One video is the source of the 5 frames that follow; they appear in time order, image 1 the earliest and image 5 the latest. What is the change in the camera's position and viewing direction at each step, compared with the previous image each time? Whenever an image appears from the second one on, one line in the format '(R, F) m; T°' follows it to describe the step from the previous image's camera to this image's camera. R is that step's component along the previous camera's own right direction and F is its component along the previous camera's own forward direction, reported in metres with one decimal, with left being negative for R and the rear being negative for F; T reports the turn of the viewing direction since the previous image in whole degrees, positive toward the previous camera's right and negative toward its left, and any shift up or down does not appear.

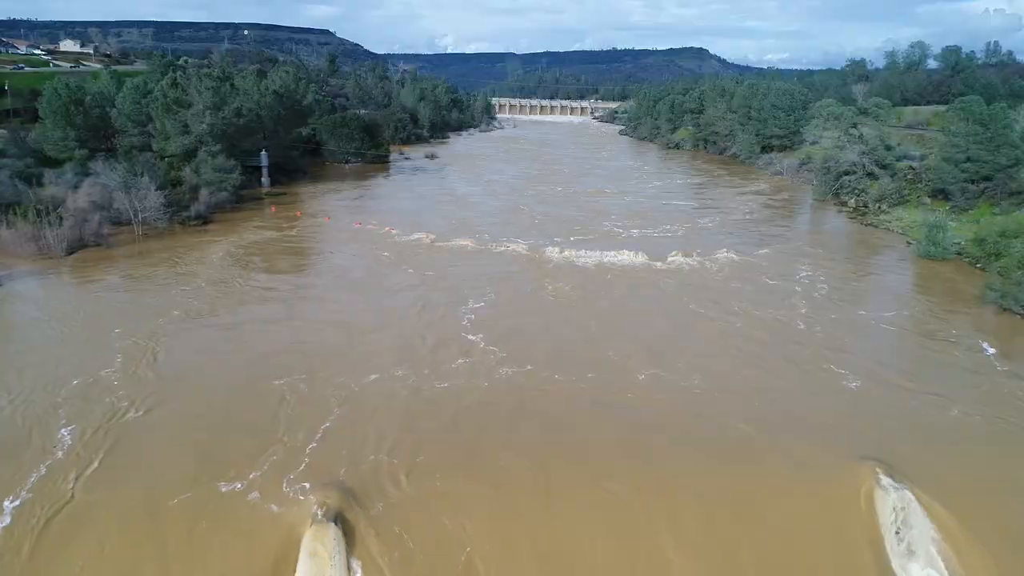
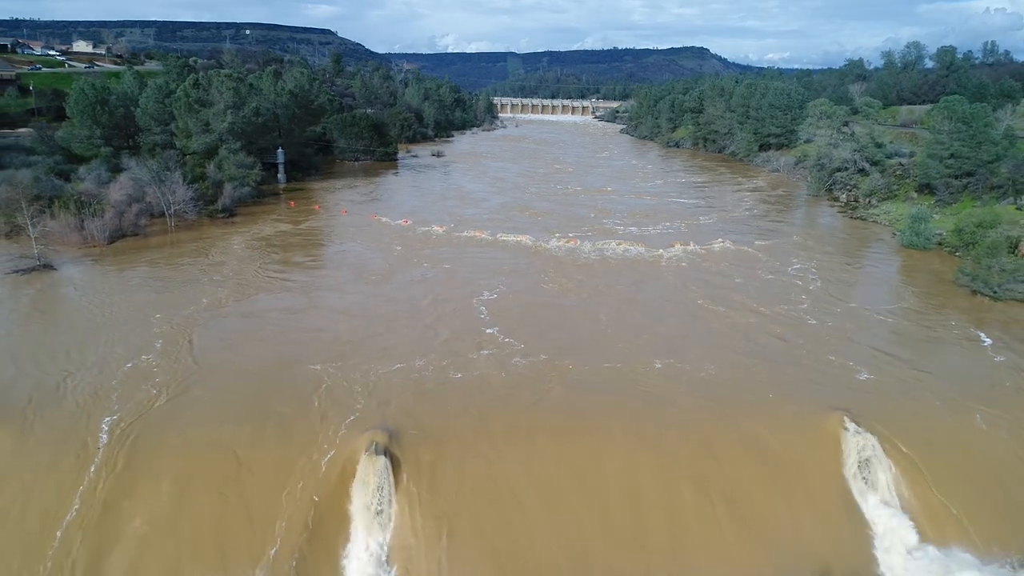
(-0.2, -1.1) m; 0°
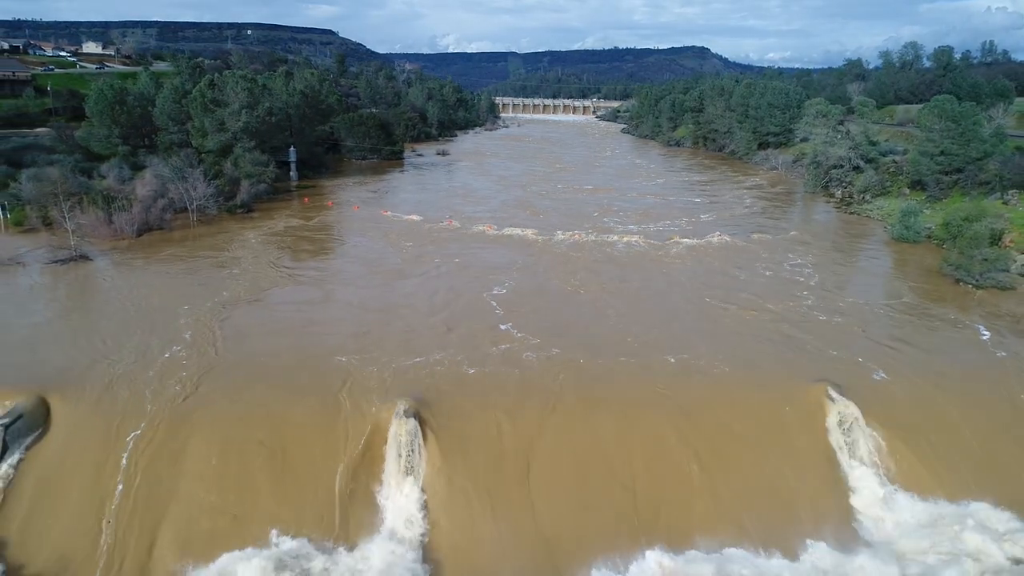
(-0.2, -0.8) m; 0°
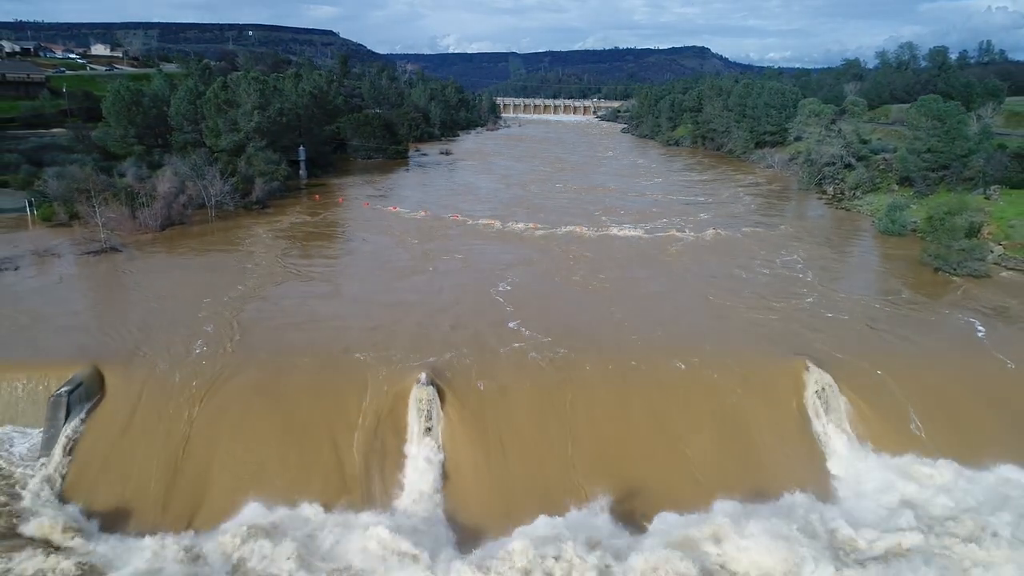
(-0.1, -0.8) m; 0°
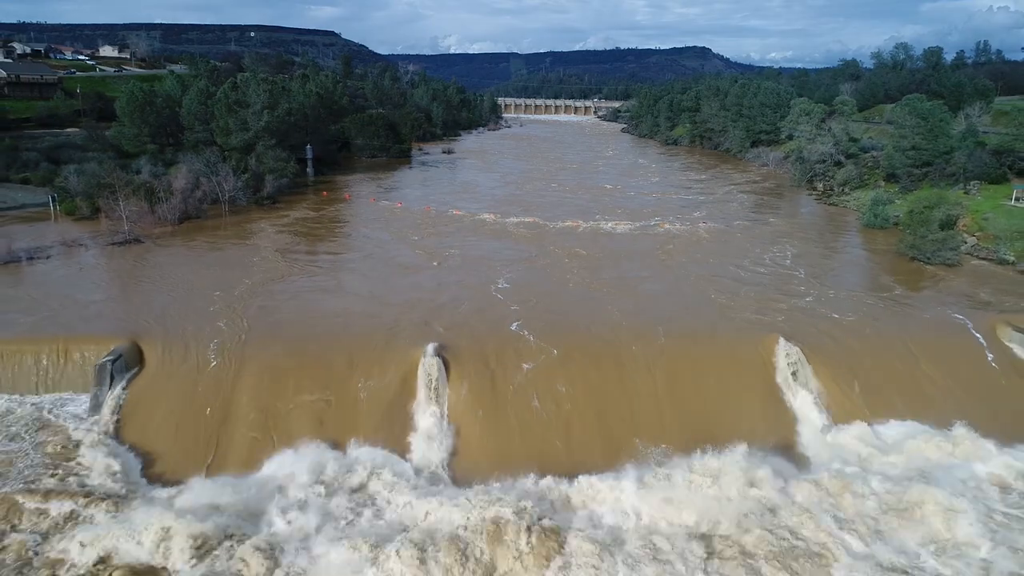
(+0.1, -0.9) m; 0°
